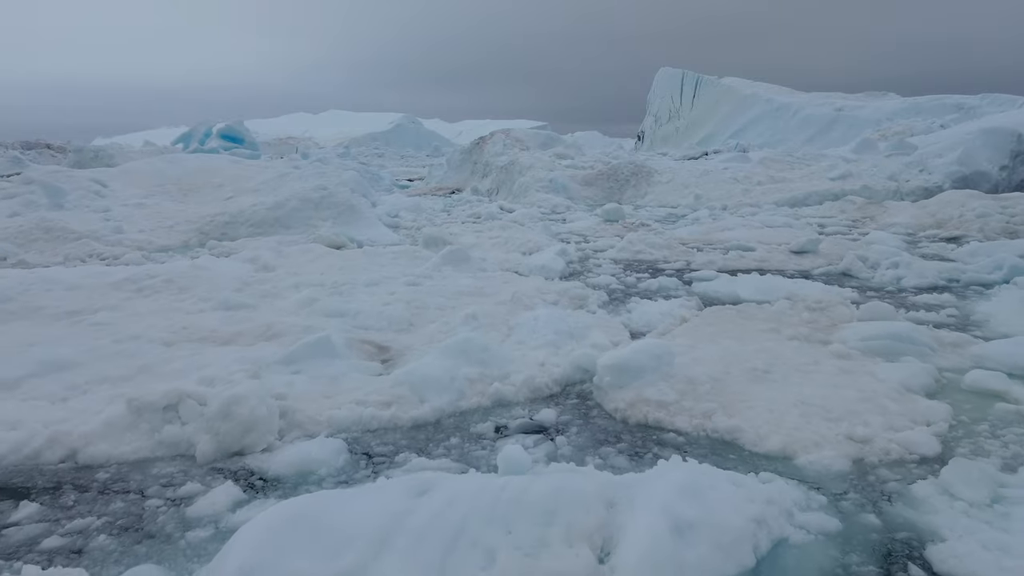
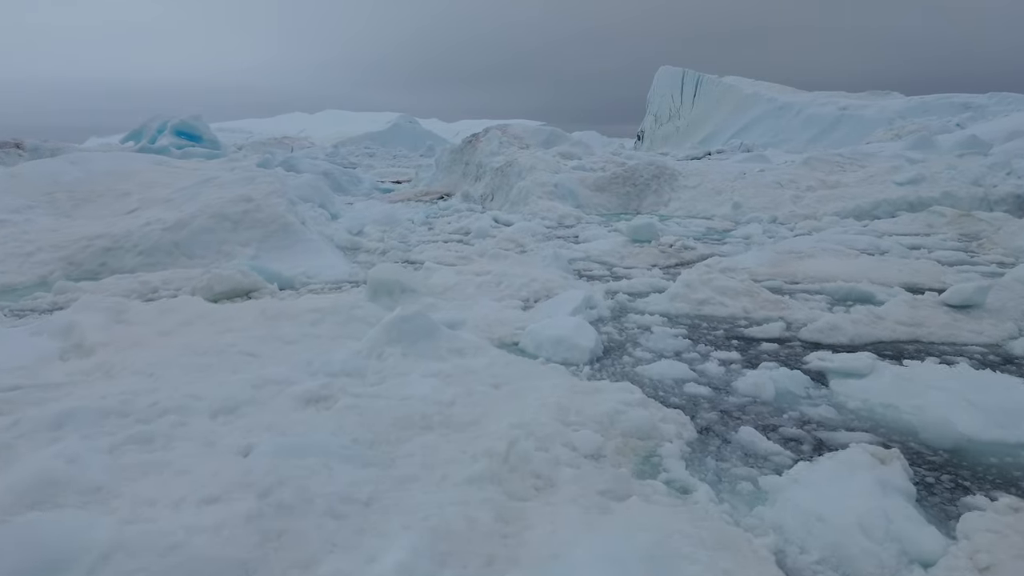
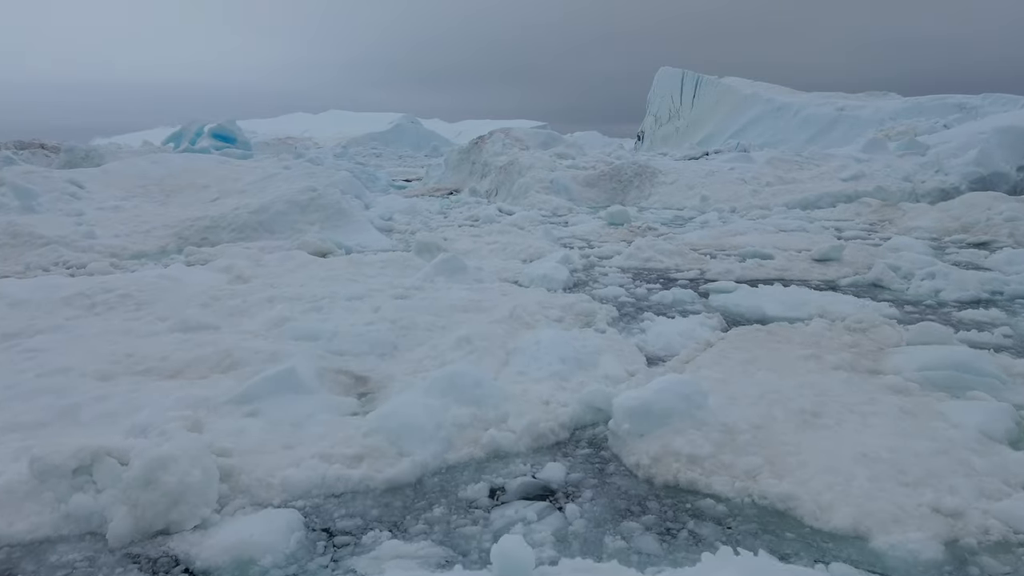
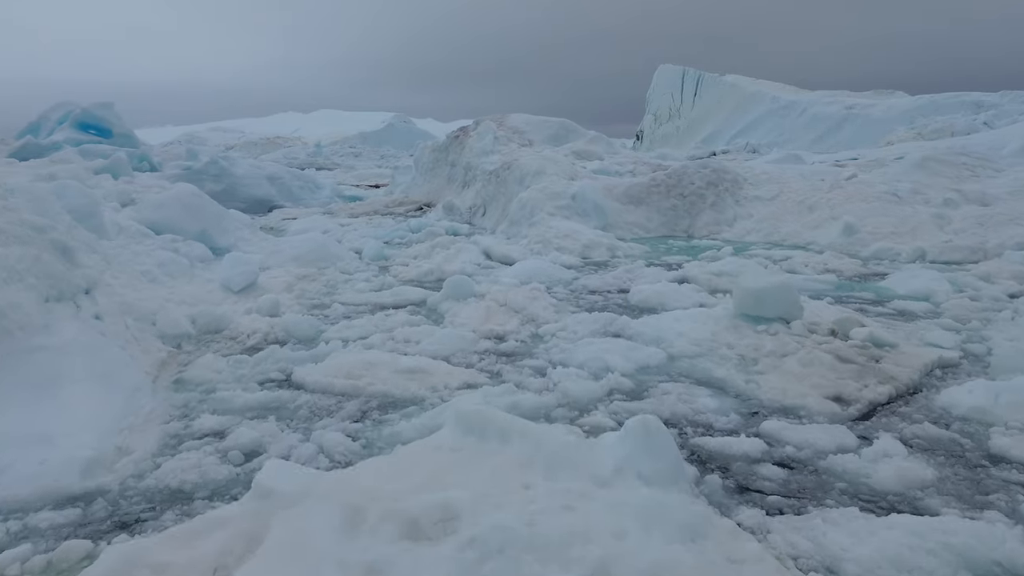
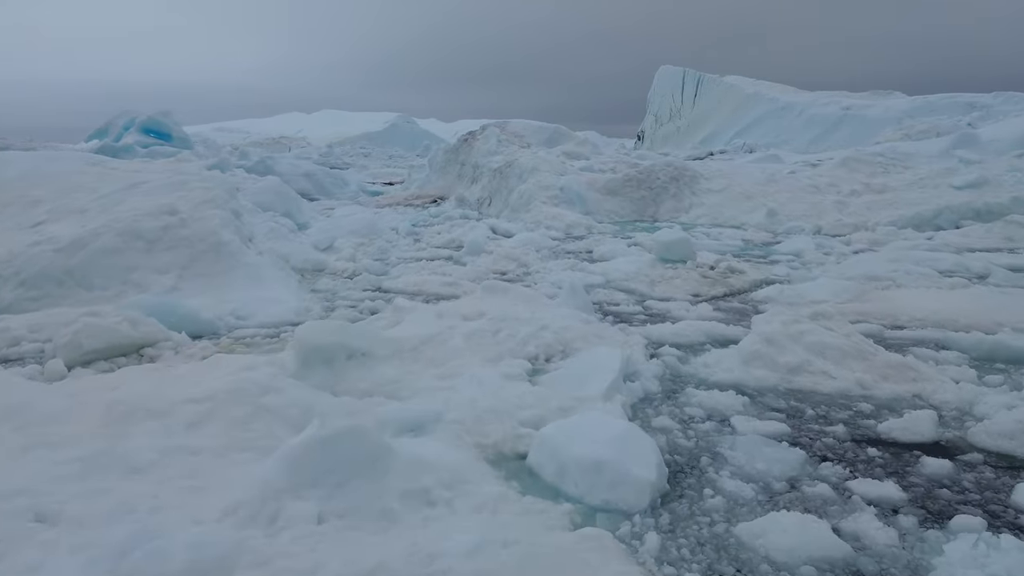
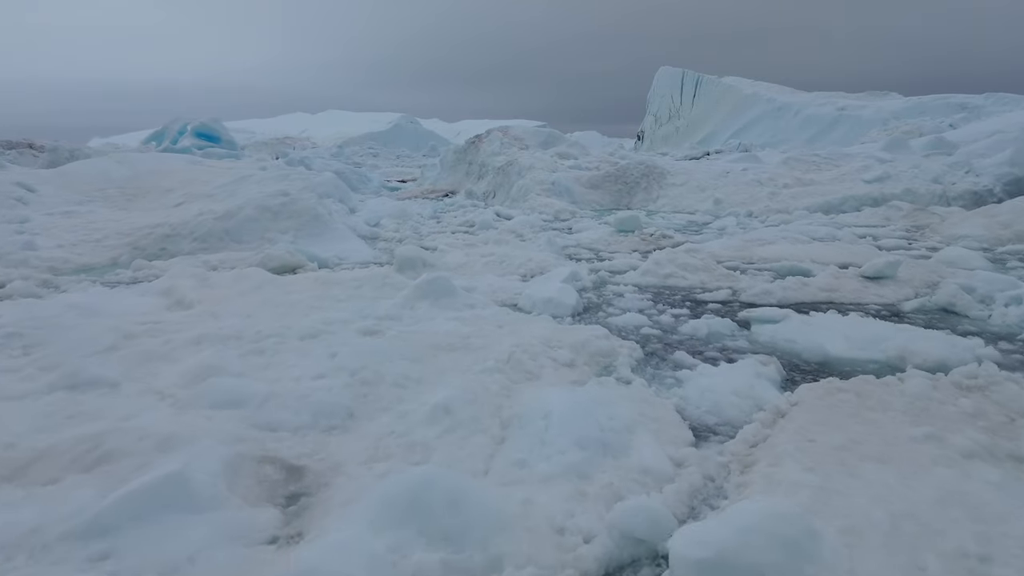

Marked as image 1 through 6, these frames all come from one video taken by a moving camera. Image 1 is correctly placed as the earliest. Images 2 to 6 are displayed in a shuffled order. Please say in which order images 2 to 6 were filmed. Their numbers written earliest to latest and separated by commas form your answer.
3, 6, 2, 5, 4
